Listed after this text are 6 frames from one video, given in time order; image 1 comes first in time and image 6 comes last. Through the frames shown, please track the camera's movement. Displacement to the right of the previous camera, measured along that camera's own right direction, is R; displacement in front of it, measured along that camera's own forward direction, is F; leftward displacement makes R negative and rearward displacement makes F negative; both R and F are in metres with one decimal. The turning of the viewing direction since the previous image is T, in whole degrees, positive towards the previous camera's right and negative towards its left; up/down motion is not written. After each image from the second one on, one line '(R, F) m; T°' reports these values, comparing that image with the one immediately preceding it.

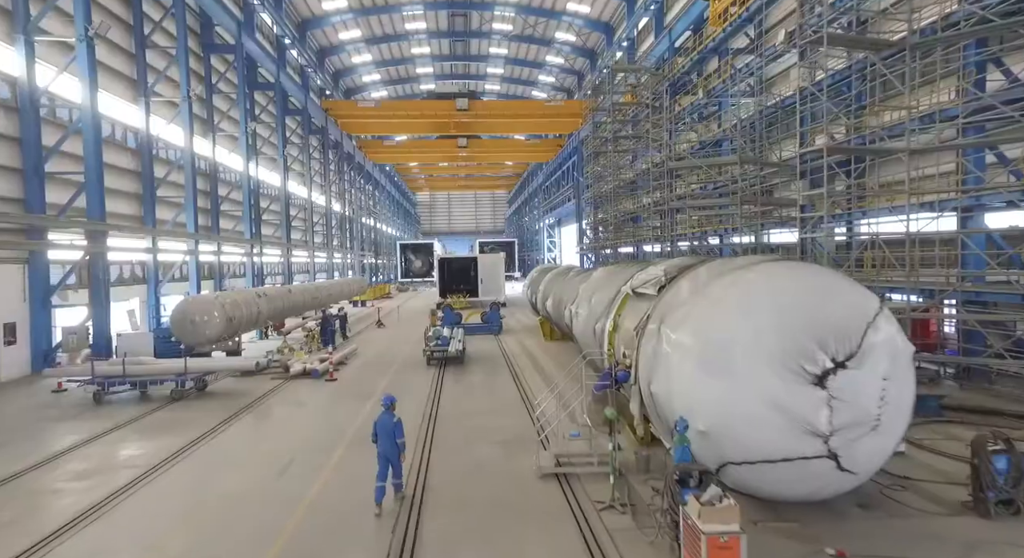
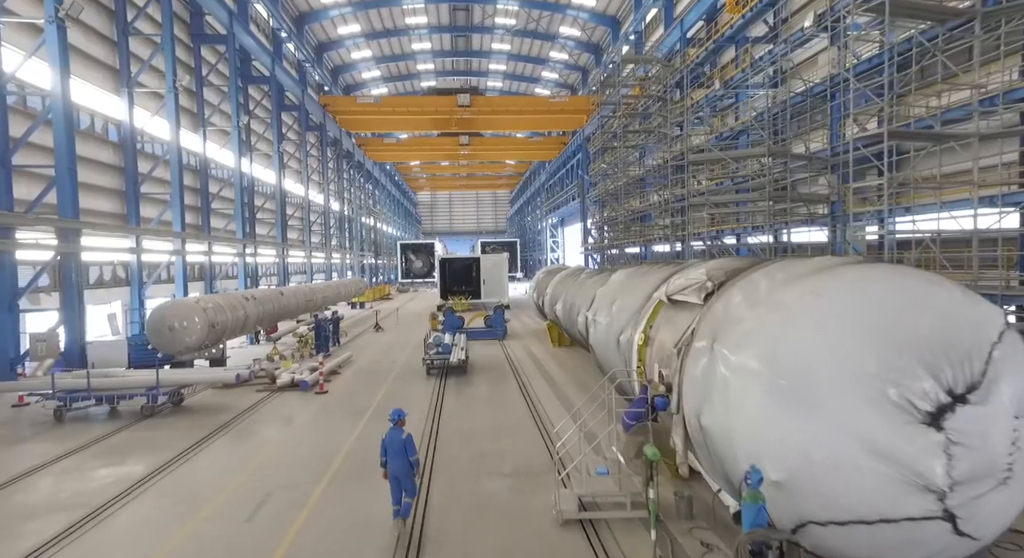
(-0.1, +0.8) m; 0°
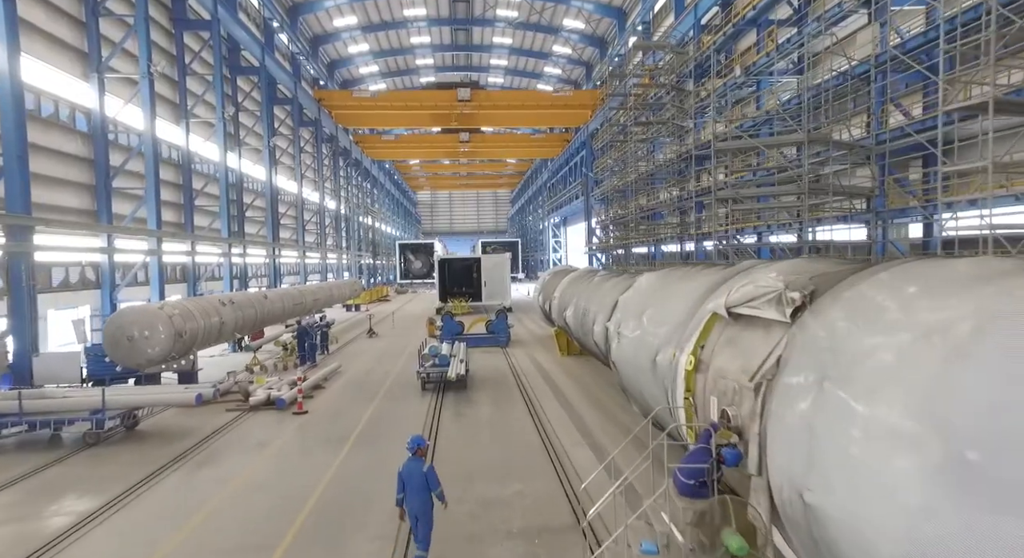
(-0.1, +1.0) m; 0°
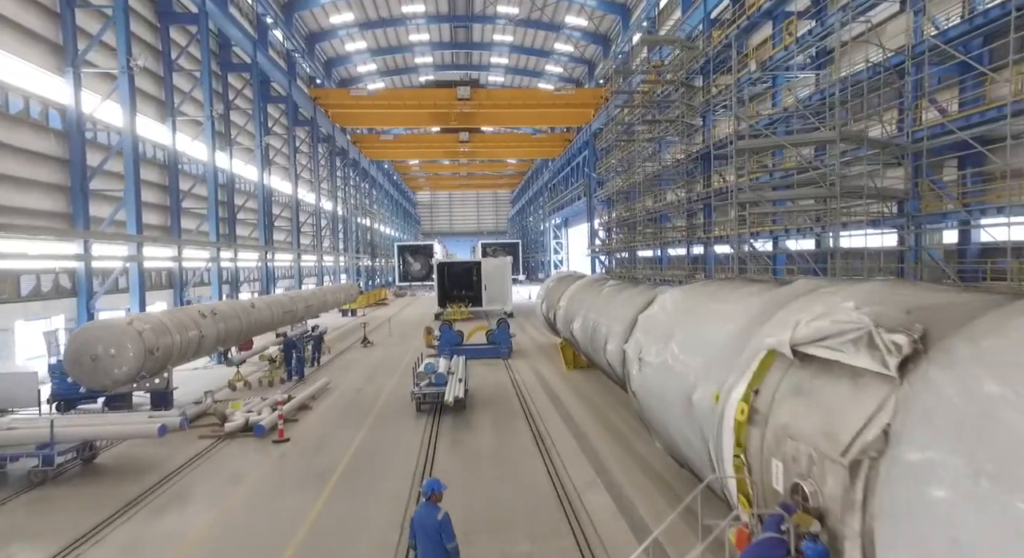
(0.0, +0.7) m; 0°
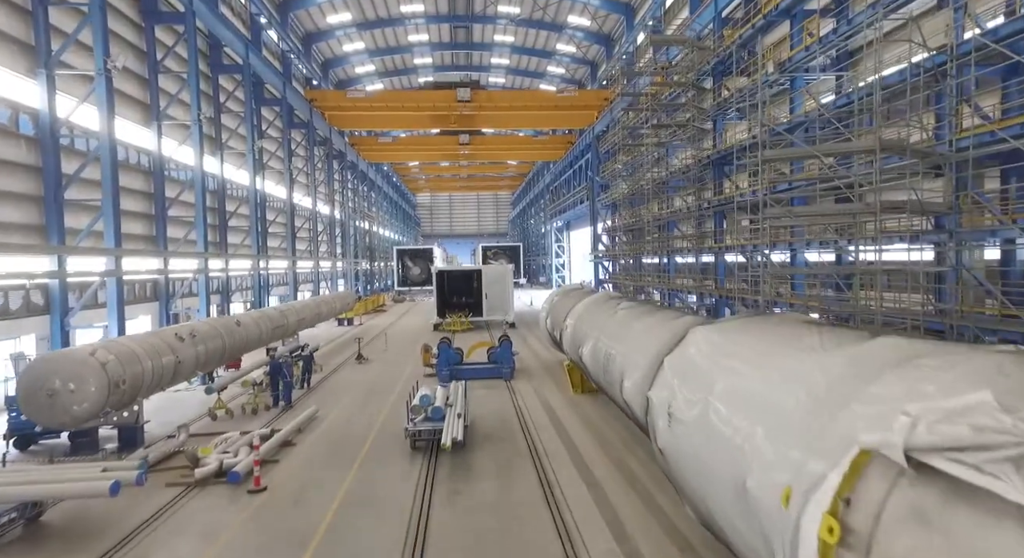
(-0.1, +0.7) m; 0°
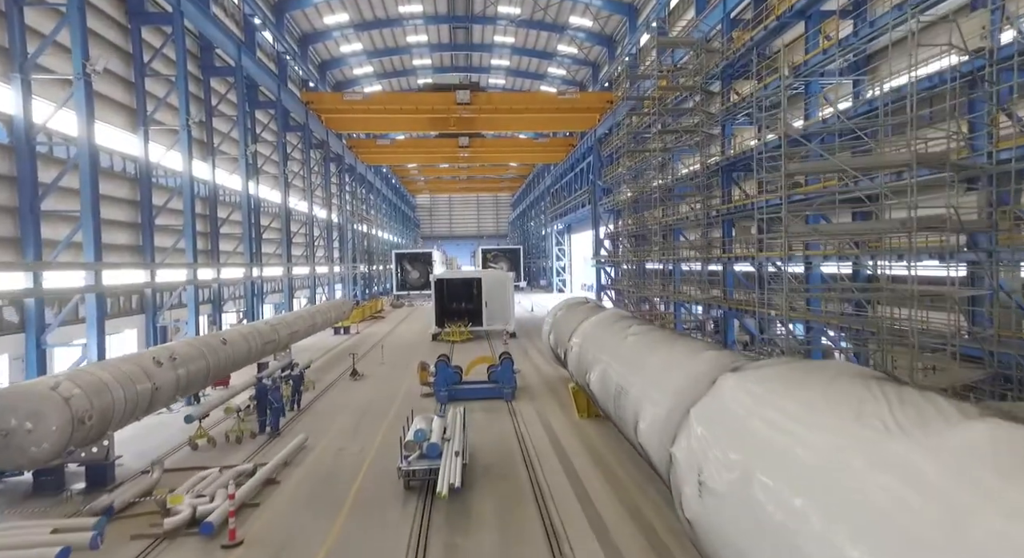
(0.0, +0.5) m; 0°
